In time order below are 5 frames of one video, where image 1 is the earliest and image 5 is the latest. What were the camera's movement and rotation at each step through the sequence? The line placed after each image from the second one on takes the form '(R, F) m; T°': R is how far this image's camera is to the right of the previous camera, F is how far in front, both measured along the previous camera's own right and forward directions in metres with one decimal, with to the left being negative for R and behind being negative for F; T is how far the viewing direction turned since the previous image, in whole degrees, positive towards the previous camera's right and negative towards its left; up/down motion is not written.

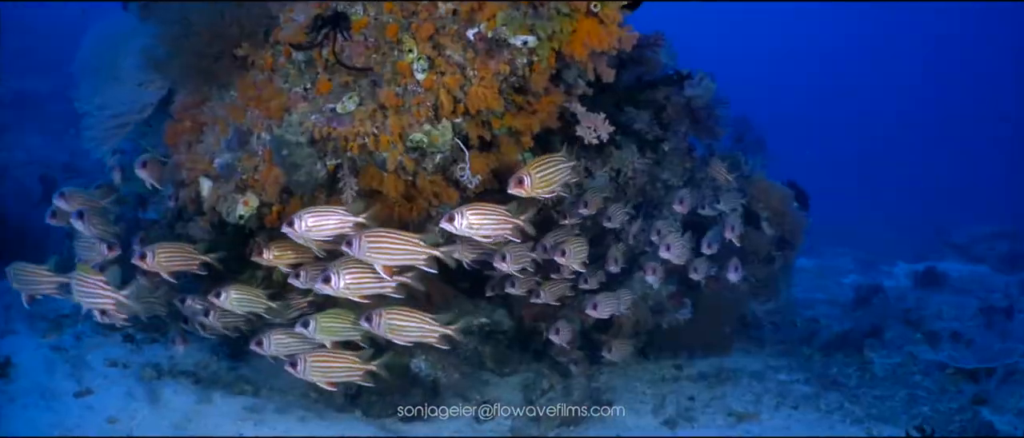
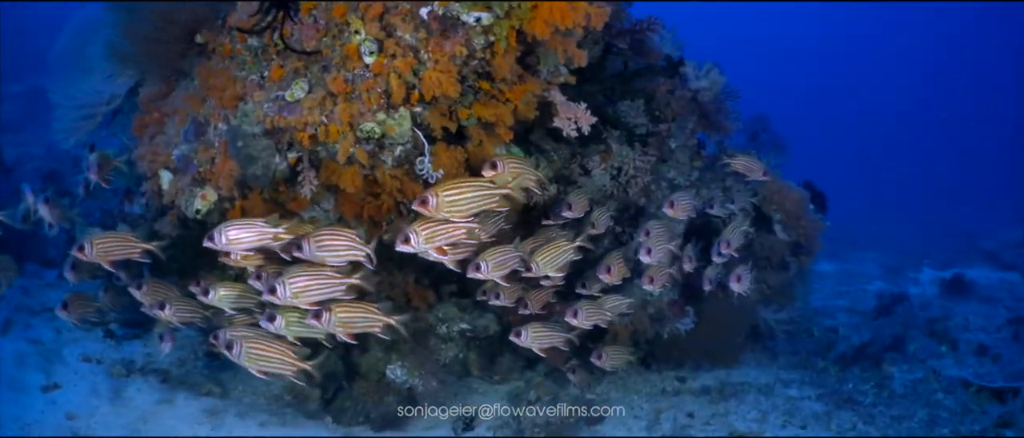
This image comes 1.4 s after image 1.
(+0.6, +0.5) m; -3°
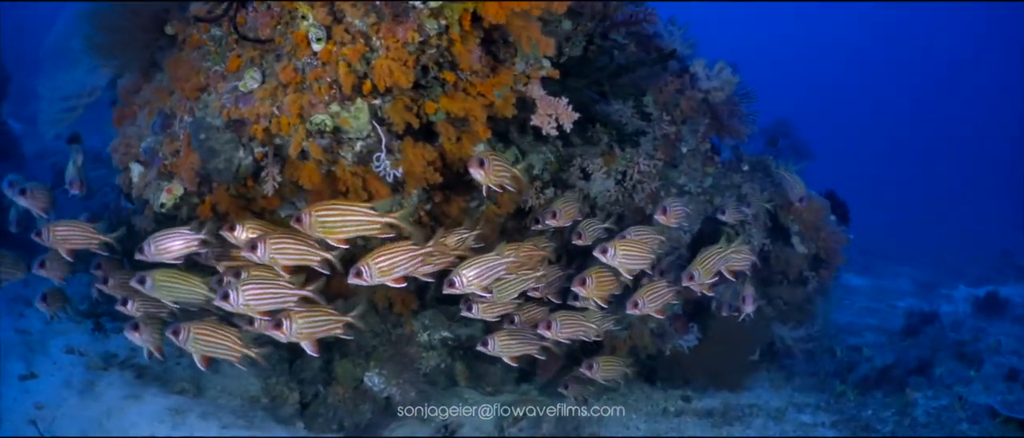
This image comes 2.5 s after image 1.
(+0.6, +0.4) m; -4°
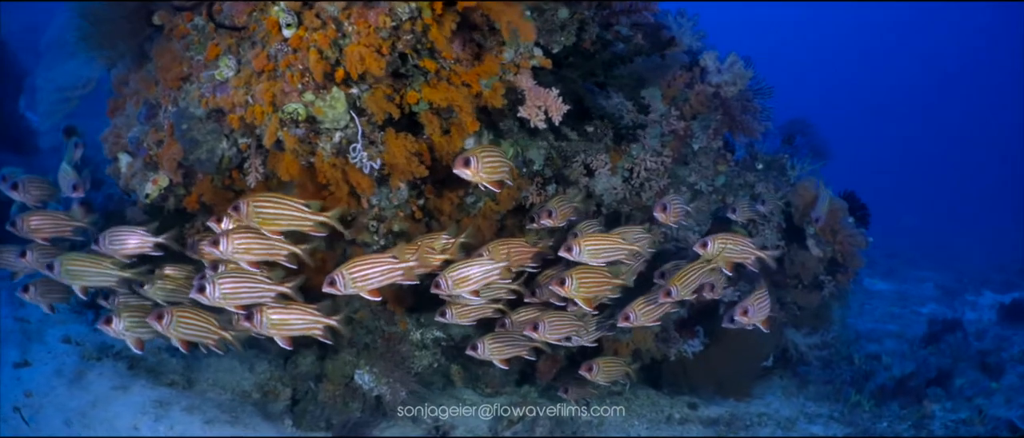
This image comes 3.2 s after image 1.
(+0.4, +0.2) m; -3°
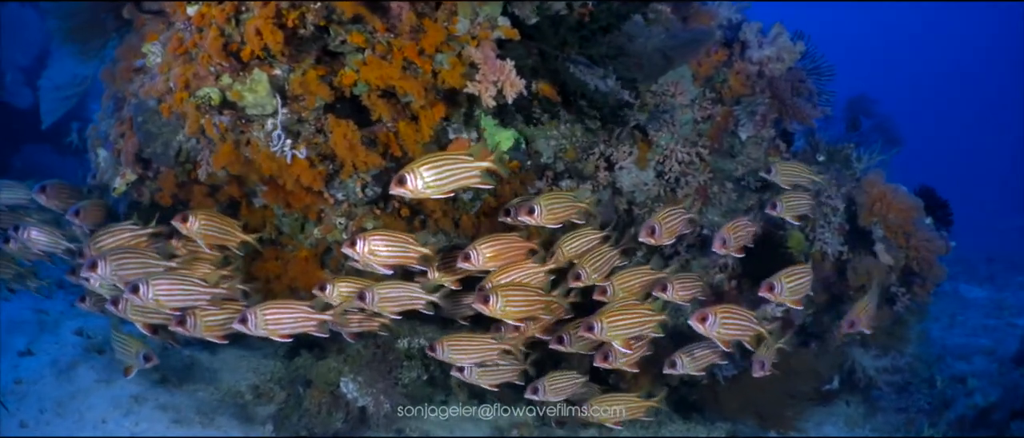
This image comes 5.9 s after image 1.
(+1.0, +0.8) m; -9°
